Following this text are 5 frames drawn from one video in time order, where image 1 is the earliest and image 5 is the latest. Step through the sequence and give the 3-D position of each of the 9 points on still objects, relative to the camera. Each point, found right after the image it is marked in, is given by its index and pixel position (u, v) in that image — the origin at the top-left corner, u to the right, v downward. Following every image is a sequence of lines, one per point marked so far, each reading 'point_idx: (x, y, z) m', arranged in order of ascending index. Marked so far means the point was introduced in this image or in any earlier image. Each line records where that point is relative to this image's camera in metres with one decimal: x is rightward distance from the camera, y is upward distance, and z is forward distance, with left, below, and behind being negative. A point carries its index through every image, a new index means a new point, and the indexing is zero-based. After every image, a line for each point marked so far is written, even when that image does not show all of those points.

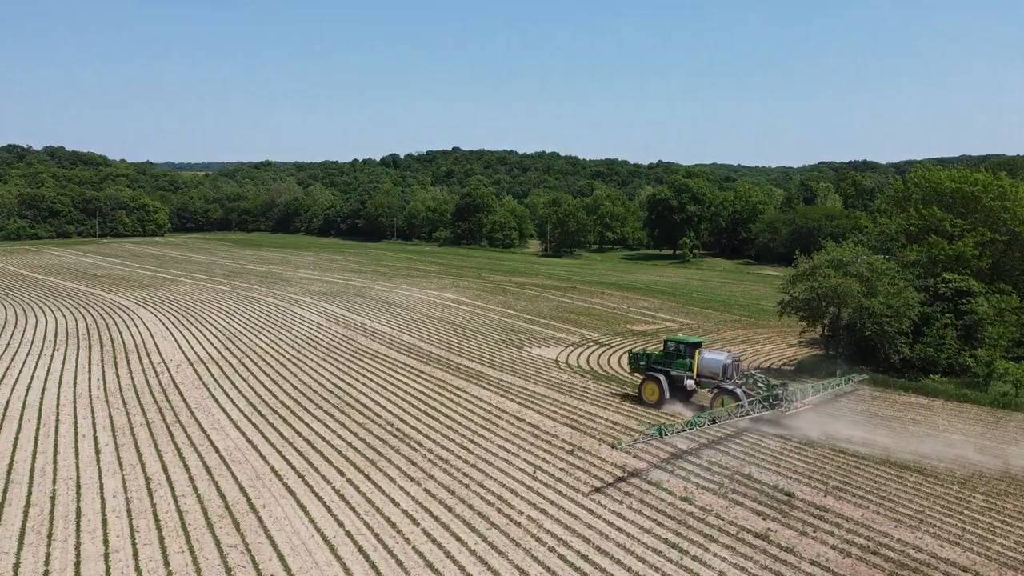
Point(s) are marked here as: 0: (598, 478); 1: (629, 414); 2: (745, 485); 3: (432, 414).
0: (+1.6, -3.5, +14.7) m
1: (+2.8, -3.1, +19.8) m
2: (+4.2, -3.5, +14.4) m
3: (-2.0, -3.0, +19.4) m
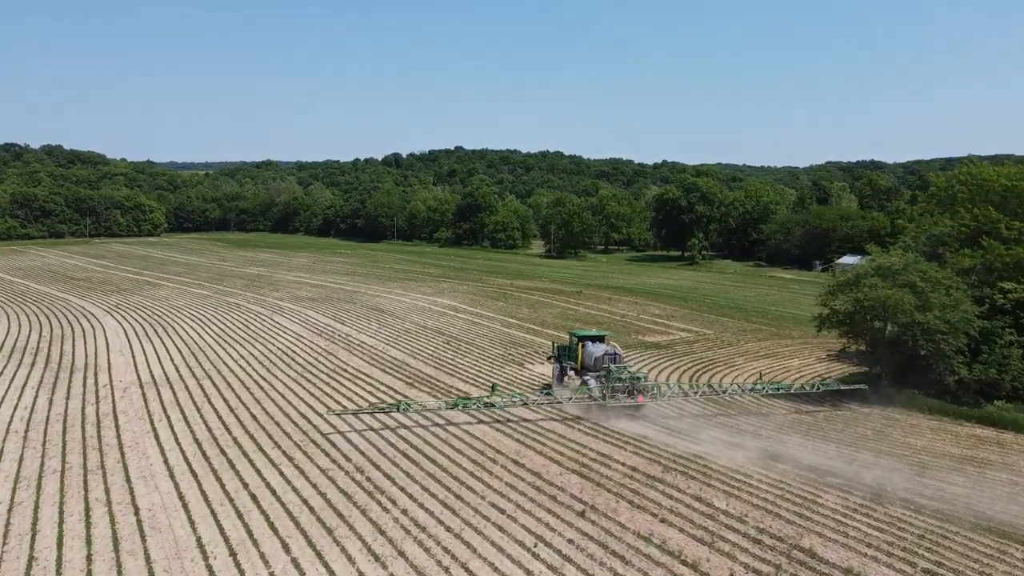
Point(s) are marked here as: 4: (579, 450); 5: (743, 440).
0: (+1.5, -3.8, +11.4) m
1: (+2.7, -3.4, +16.4) m
2: (+4.1, -3.8, +11.1) m
3: (-2.0, -3.3, +16.1) m
4: (+1.4, -3.3, +16.7) m
5: (+5.2, -3.4, +18.4) m
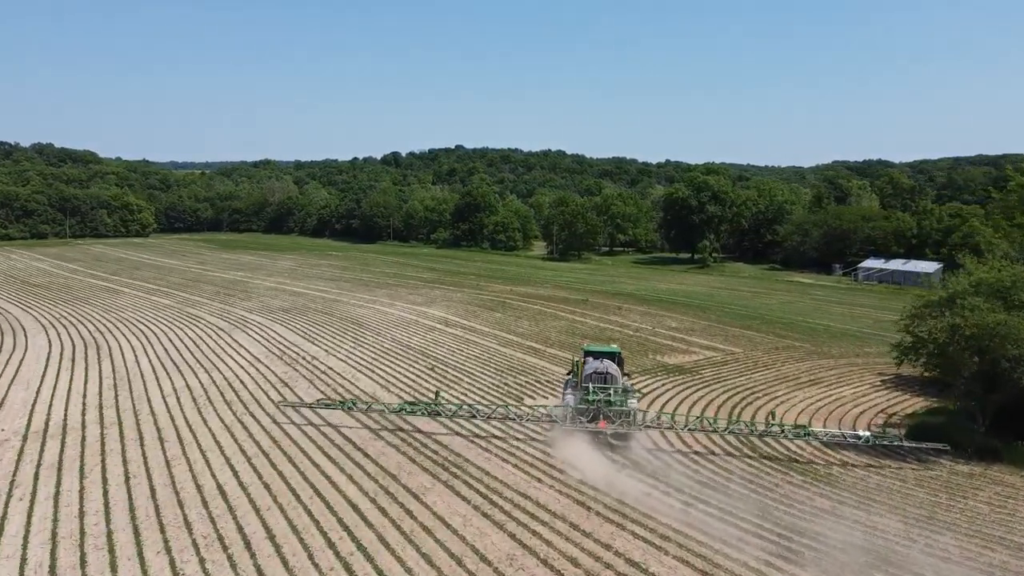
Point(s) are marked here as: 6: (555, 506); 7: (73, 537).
0: (+1.4, -4.2, +6.3) m
1: (+2.6, -3.9, +11.4) m
2: (+4.0, -4.3, +6.0) m
3: (-2.1, -3.8, +11.1) m
4: (+1.3, -3.8, +11.7) m
5: (+5.1, -3.9, +13.4) m
6: (+0.7, -3.7, +13.5) m
7: (-6.5, -3.7, +12.0) m
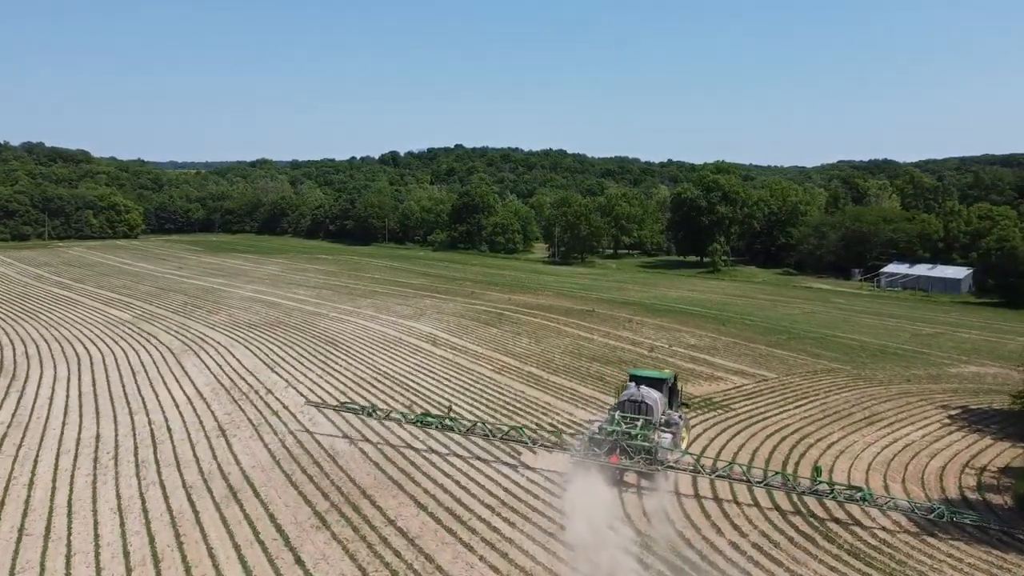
0: (+1.2, -4.8, +1.8) m
1: (+2.5, -4.4, +6.8) m
2: (+3.8, -4.9, +1.5) m
3: (-2.3, -4.3, +6.5) m
4: (+1.2, -4.3, +7.1) m
5: (+5.0, -4.4, +8.8) m
6: (+0.6, -4.2, +9.0) m
7: (-6.6, -4.2, +7.4) m
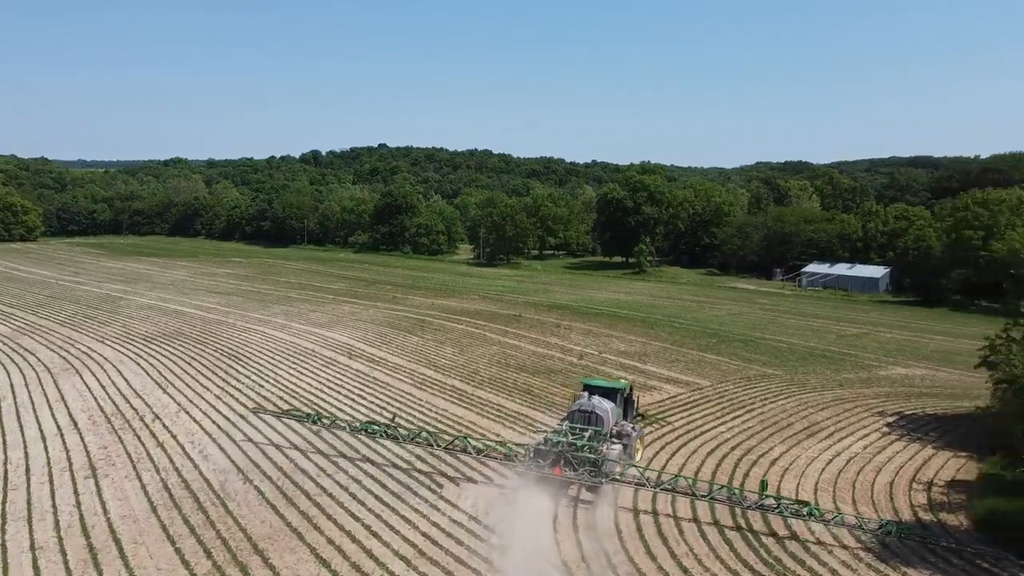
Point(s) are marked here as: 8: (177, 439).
0: (+1.1, -5.0, 0.0) m
1: (+1.9, -4.6, +5.1) m
2: (+3.7, -5.0, -0.1) m
3: (-2.8, -4.6, +4.4) m
4: (+0.6, -4.6, +5.3) m
5: (+4.2, -4.6, +7.4) m
6: (-0.2, -4.4, +7.1) m
7: (-7.2, -4.5, +4.9) m
8: (-7.5, -3.4, +18.2) m
